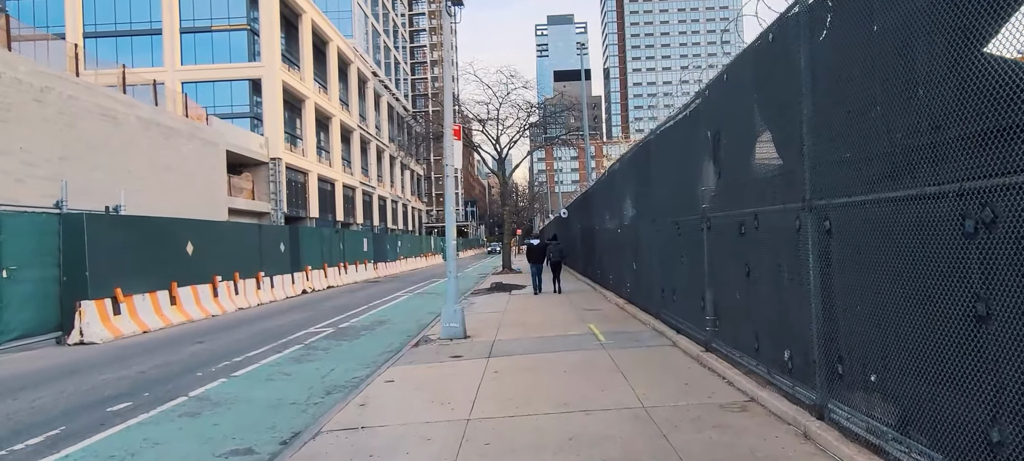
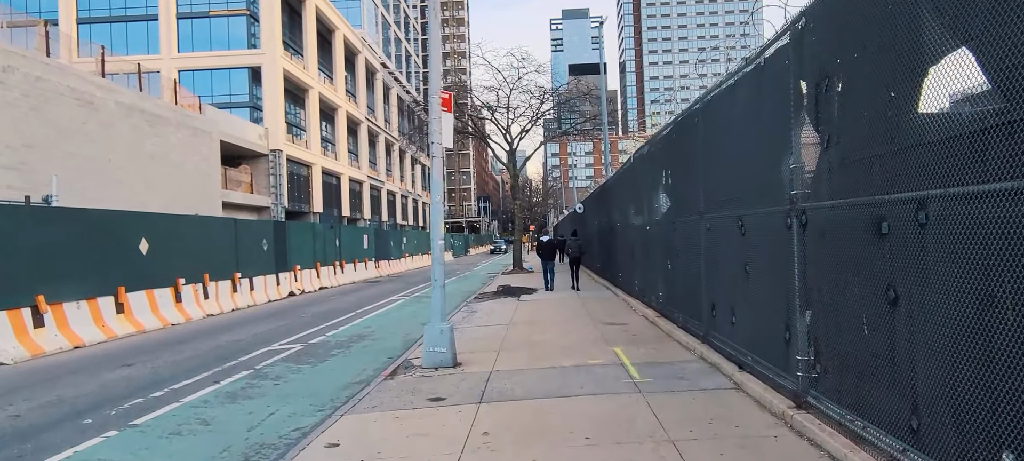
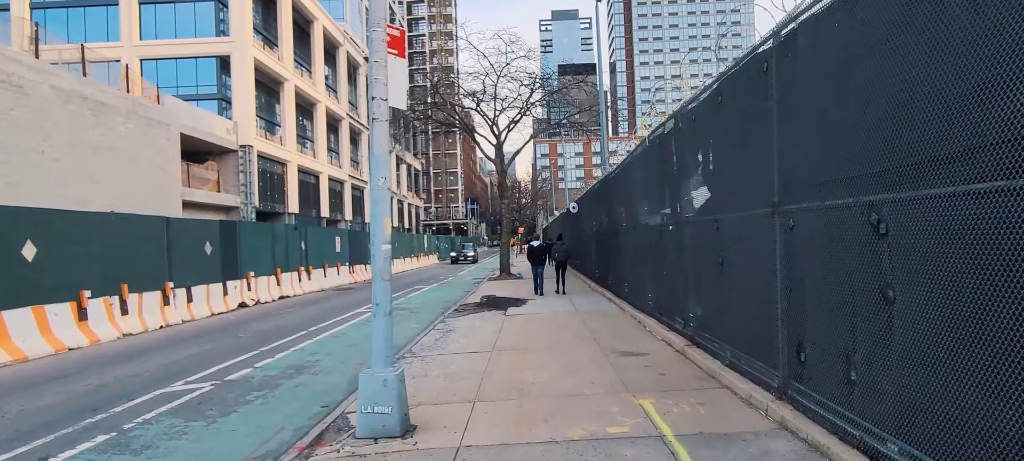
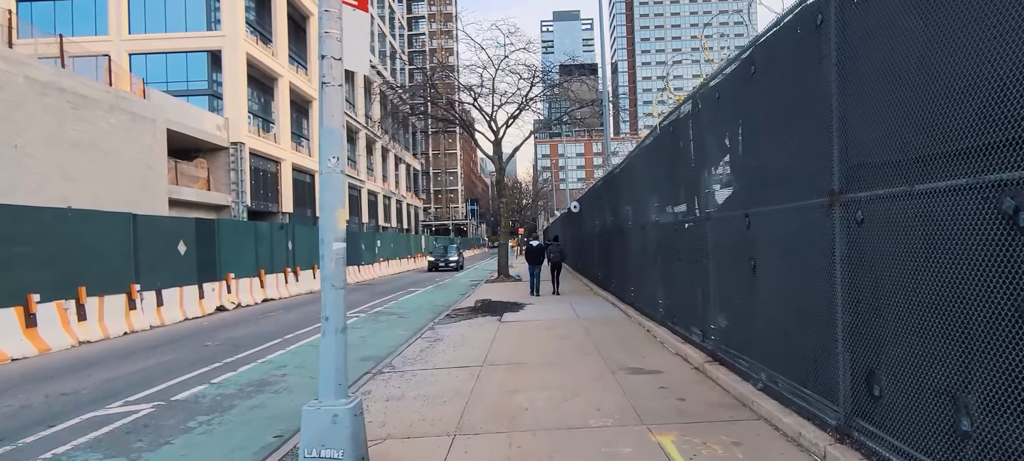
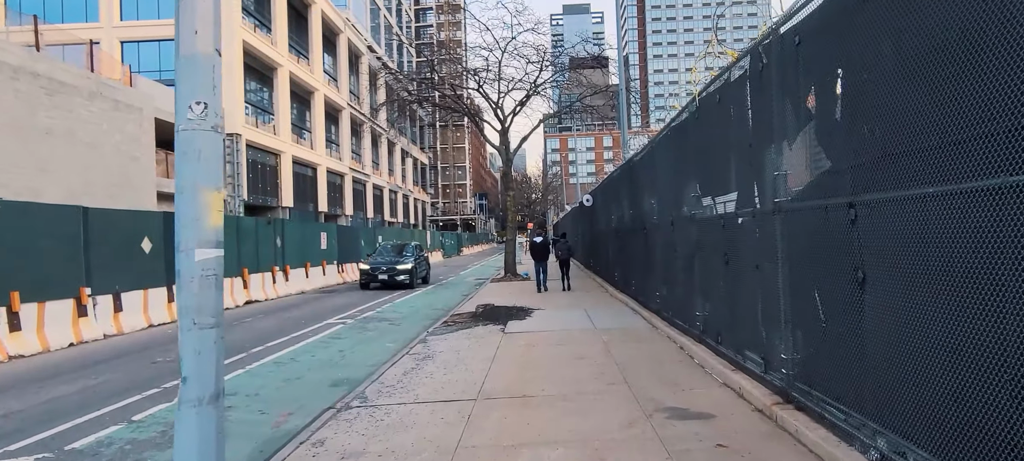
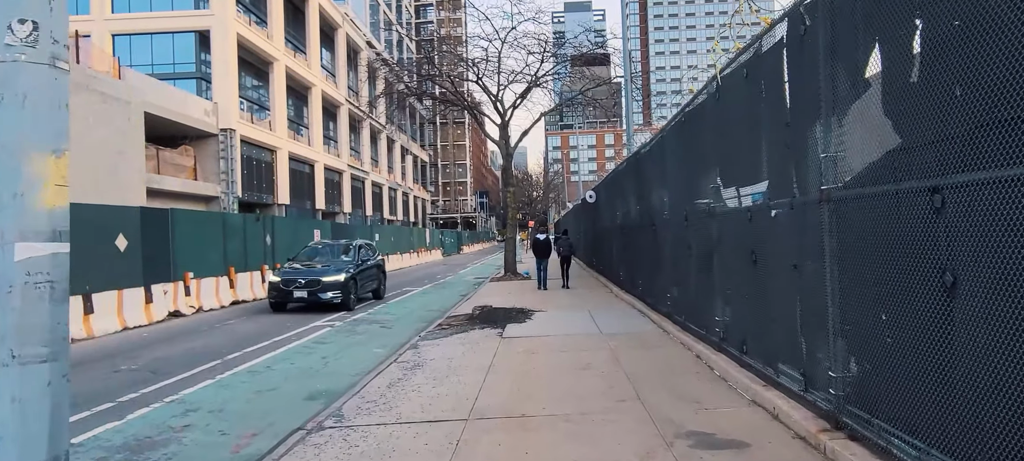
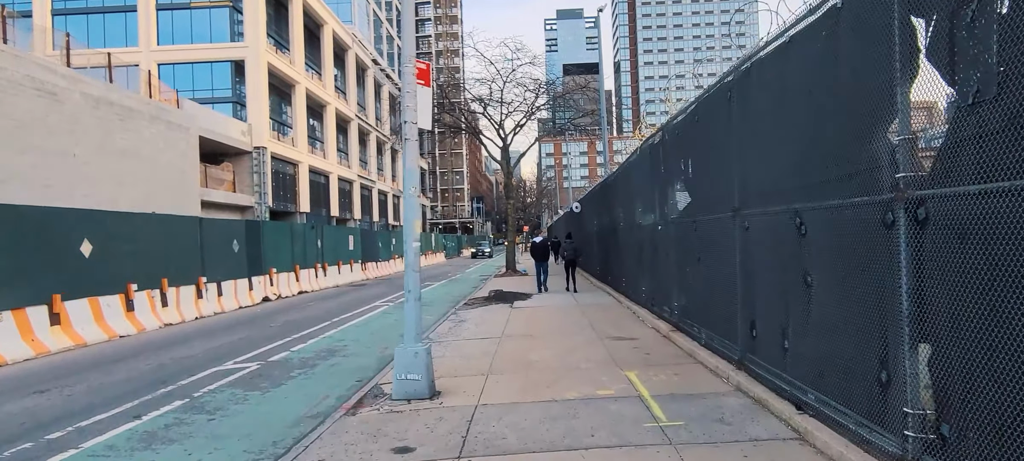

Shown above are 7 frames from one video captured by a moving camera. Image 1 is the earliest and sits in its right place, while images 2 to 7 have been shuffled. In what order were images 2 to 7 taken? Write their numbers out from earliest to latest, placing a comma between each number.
2, 7, 3, 4, 5, 6
